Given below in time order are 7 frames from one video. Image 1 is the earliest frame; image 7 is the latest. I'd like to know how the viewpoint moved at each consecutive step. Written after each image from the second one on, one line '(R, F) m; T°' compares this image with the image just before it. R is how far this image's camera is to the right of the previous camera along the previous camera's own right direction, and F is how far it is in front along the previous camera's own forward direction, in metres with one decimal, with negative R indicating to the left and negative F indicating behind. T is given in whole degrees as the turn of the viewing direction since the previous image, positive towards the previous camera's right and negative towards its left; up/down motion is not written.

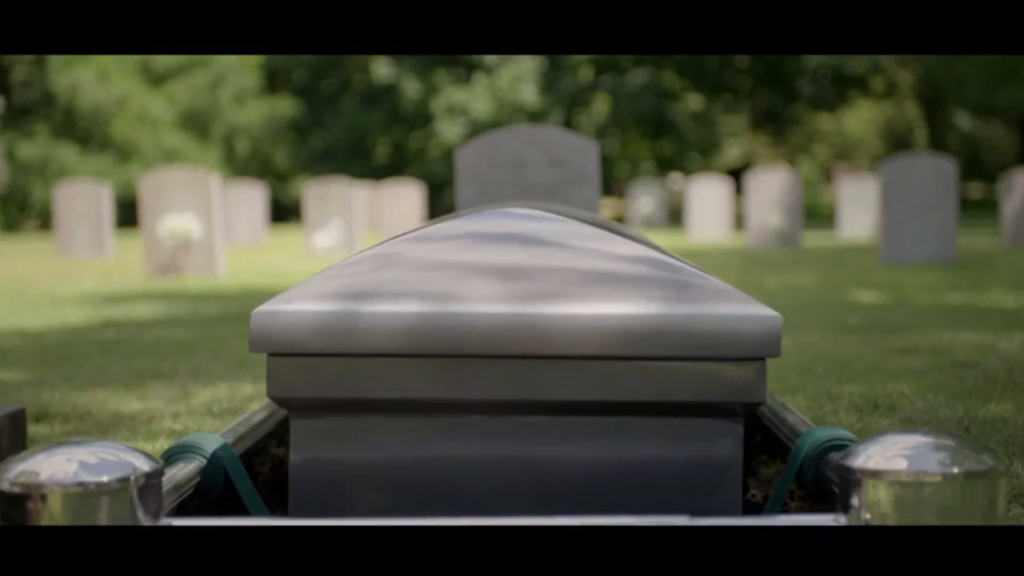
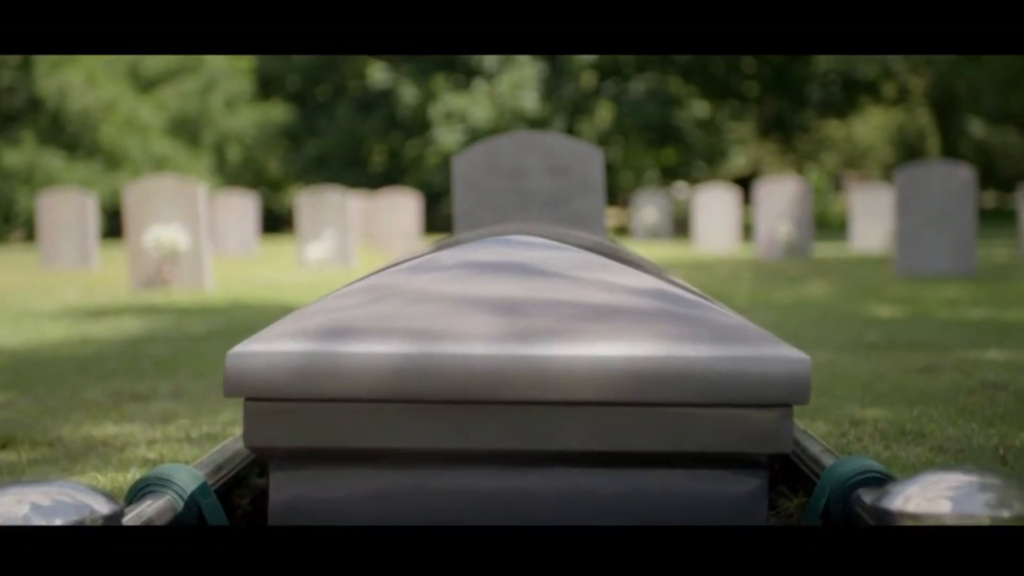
(0.0, +0.4) m; 0°
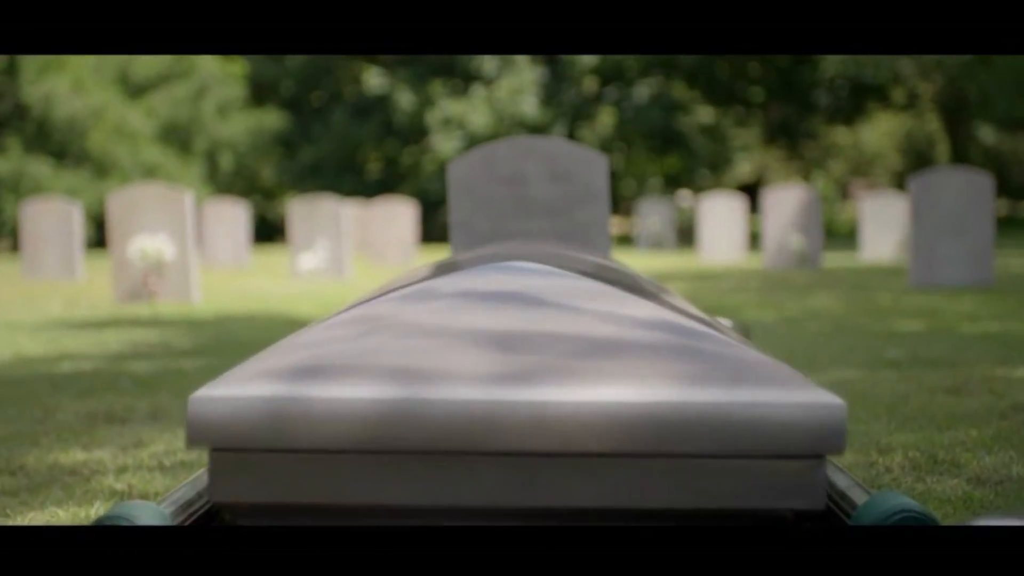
(0.0, +0.4) m; 0°
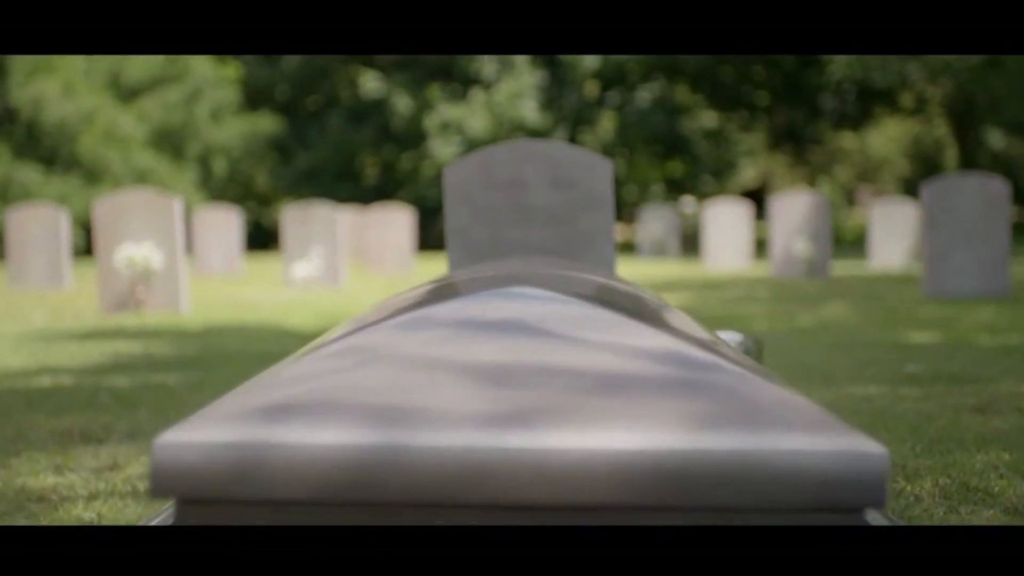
(0.0, +0.3) m; 0°
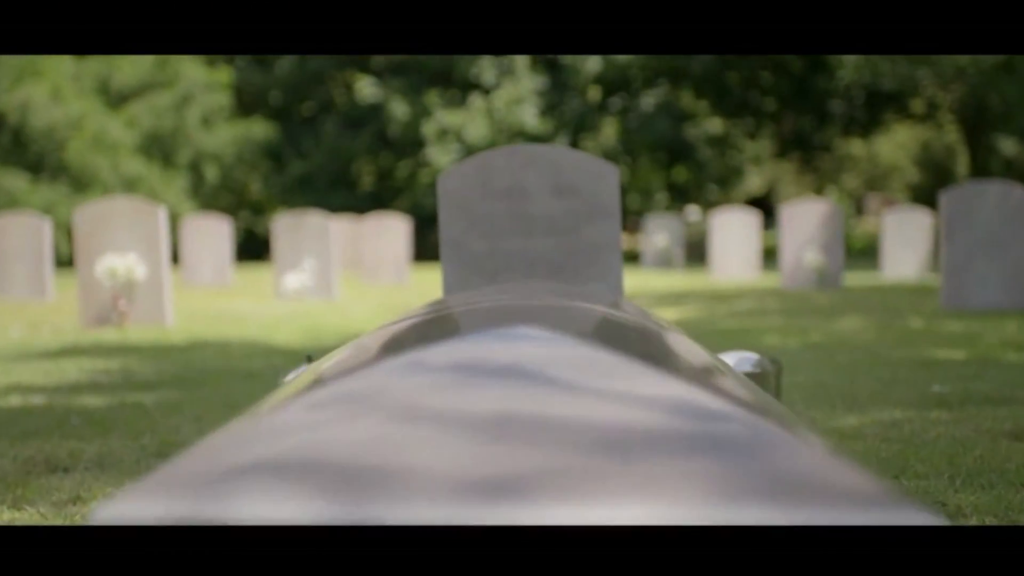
(0.0, +0.4) m; 0°
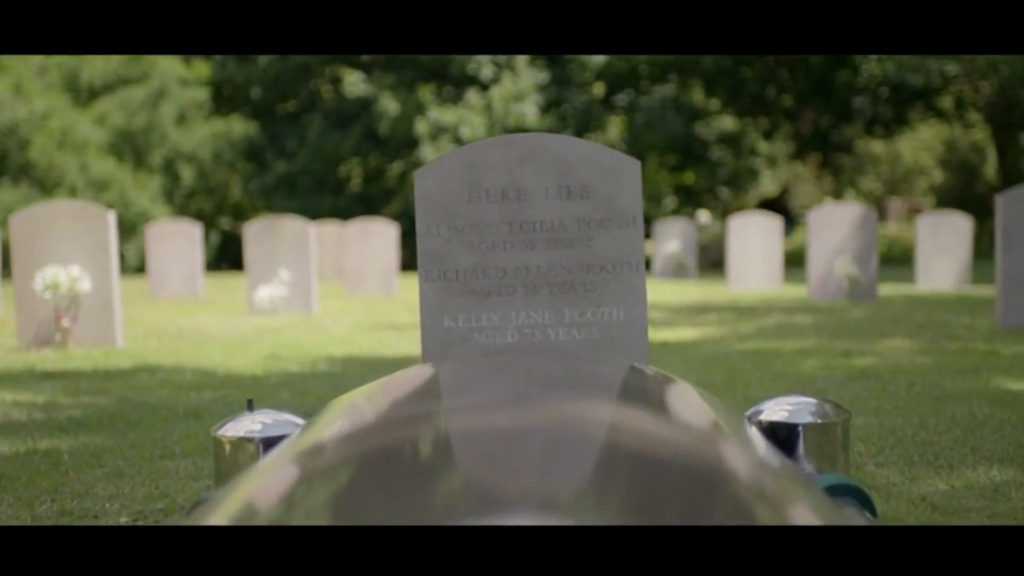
(0.0, +1.1) m; 0°
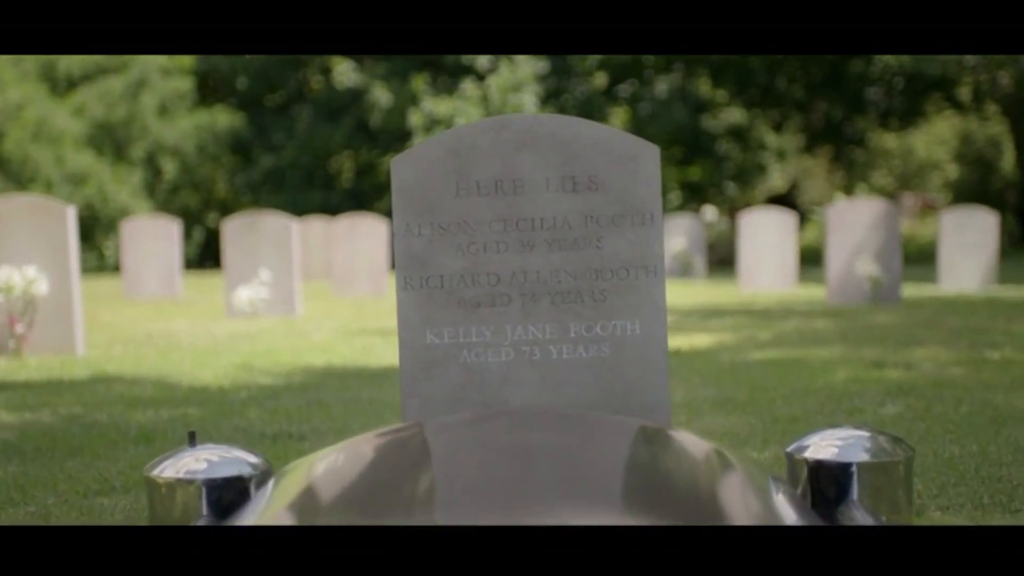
(0.0, +0.7) m; 0°
